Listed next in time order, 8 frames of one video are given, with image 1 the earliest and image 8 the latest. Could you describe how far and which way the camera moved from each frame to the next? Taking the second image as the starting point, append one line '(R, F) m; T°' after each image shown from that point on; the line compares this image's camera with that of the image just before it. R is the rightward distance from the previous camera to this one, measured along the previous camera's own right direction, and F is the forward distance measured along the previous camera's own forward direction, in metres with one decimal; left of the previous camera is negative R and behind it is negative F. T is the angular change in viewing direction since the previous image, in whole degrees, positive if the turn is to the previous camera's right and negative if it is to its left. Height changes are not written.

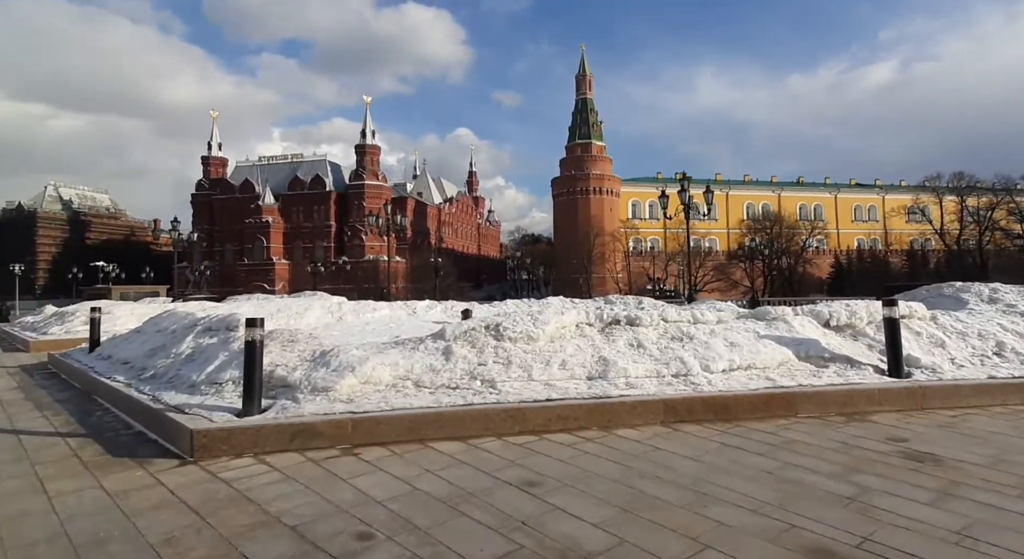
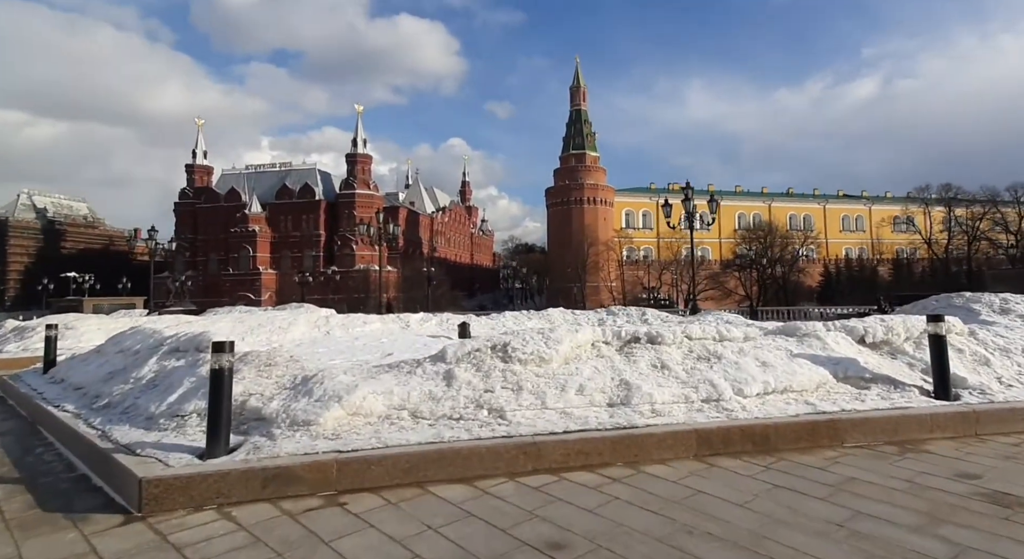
(-0.2, +0.9) m; +1°
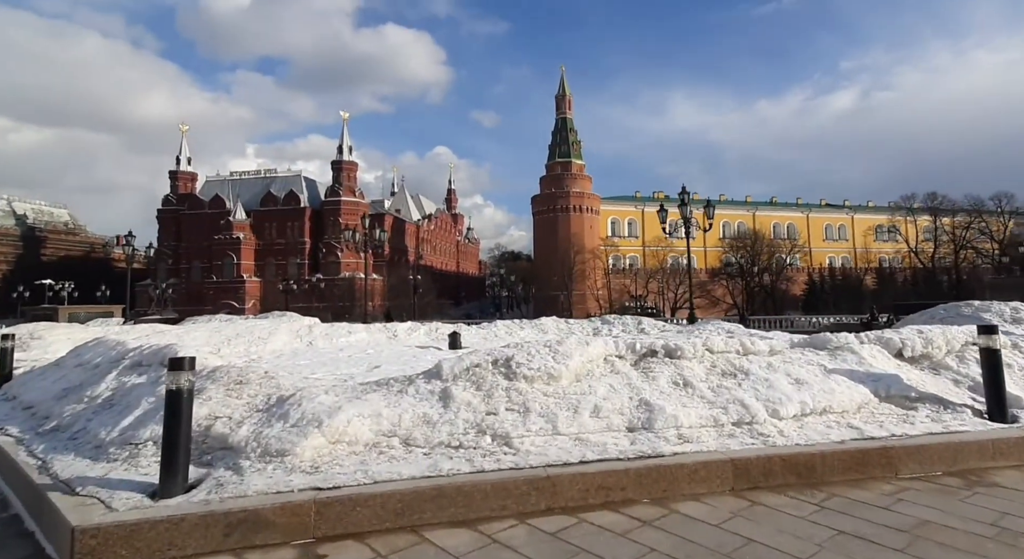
(-0.2, +0.8) m; +1°
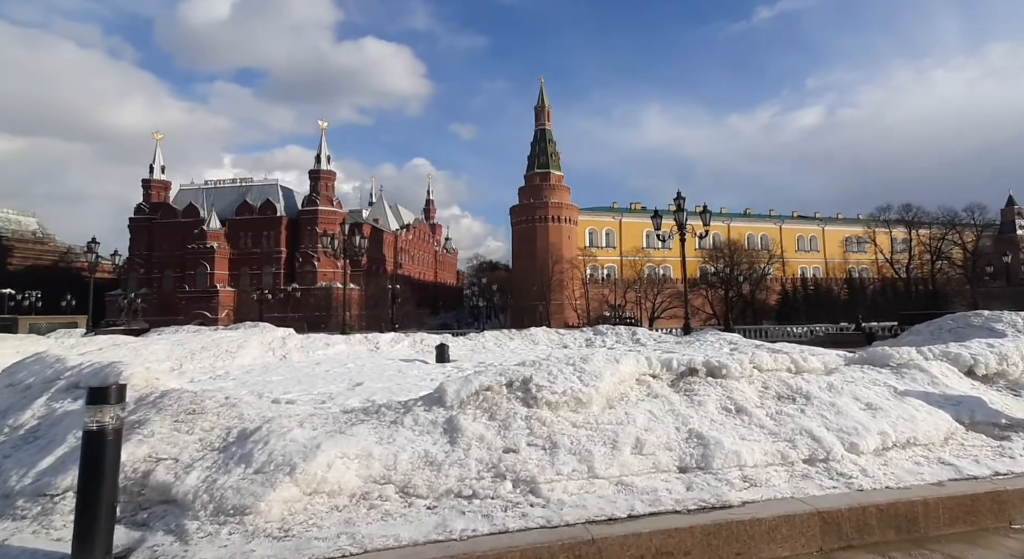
(-0.3, +1.2) m; +2°
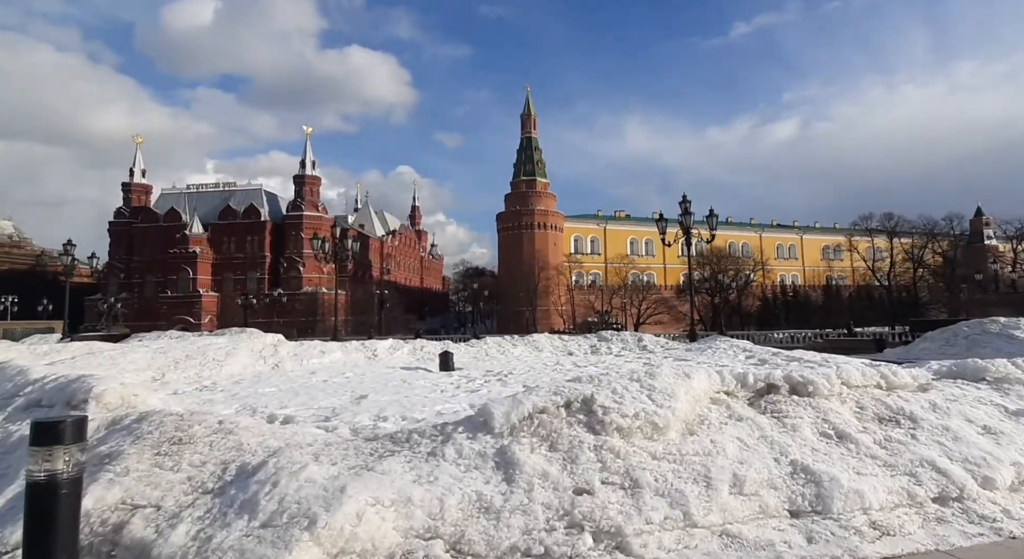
(-0.5, +0.9) m; +1°
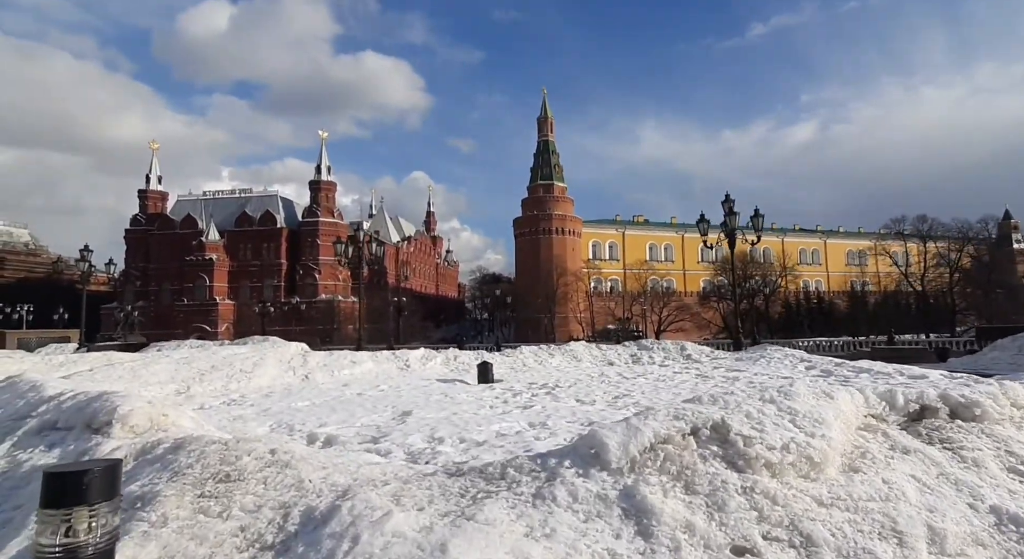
(-0.6, +0.8) m; -2°
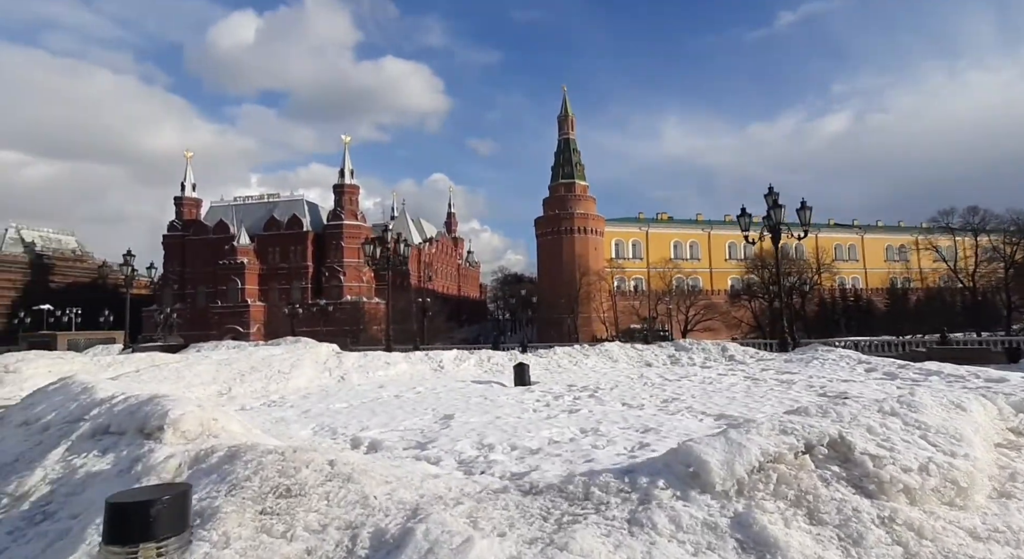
(-0.3, +0.4) m; -2°
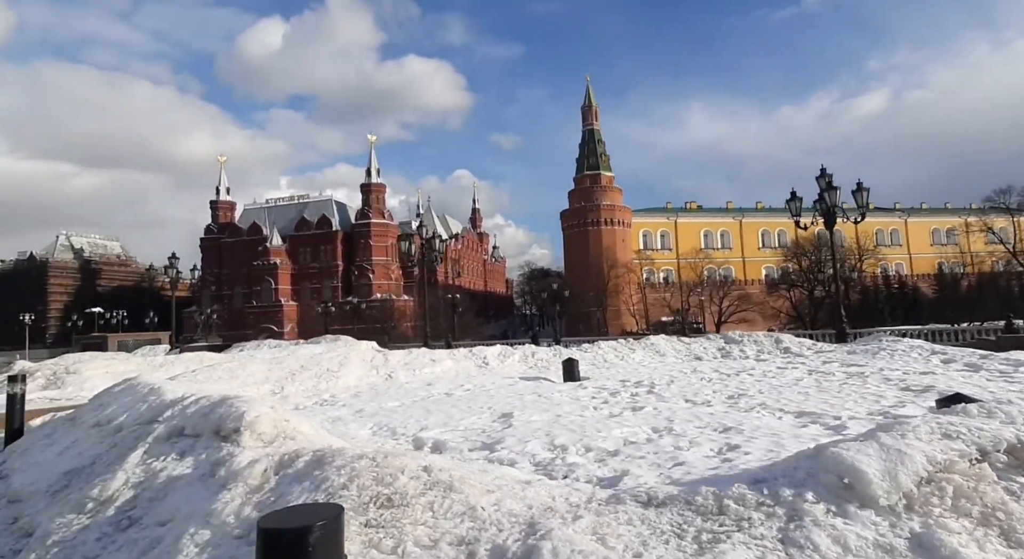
(-0.4, +0.3) m; -3°
